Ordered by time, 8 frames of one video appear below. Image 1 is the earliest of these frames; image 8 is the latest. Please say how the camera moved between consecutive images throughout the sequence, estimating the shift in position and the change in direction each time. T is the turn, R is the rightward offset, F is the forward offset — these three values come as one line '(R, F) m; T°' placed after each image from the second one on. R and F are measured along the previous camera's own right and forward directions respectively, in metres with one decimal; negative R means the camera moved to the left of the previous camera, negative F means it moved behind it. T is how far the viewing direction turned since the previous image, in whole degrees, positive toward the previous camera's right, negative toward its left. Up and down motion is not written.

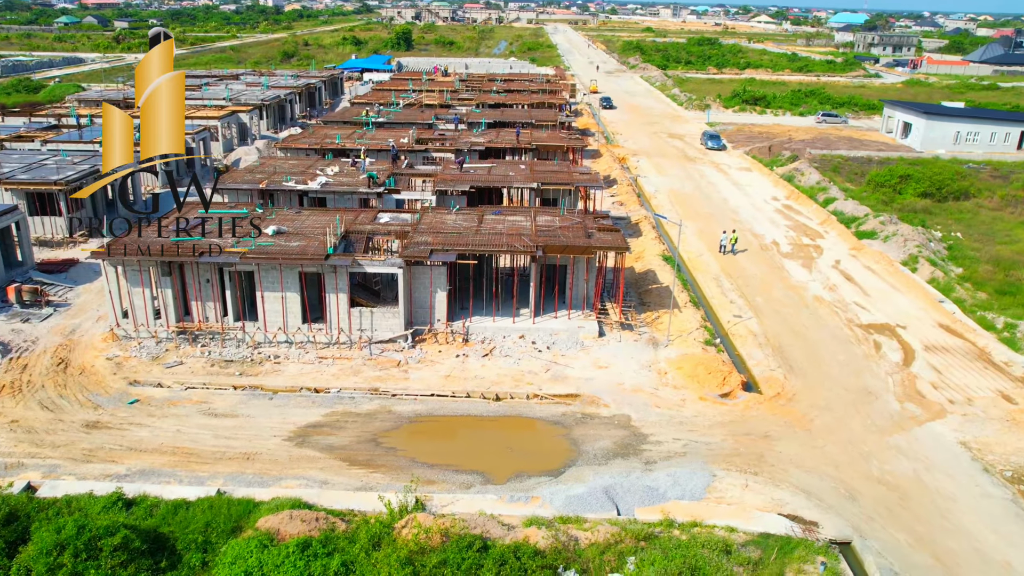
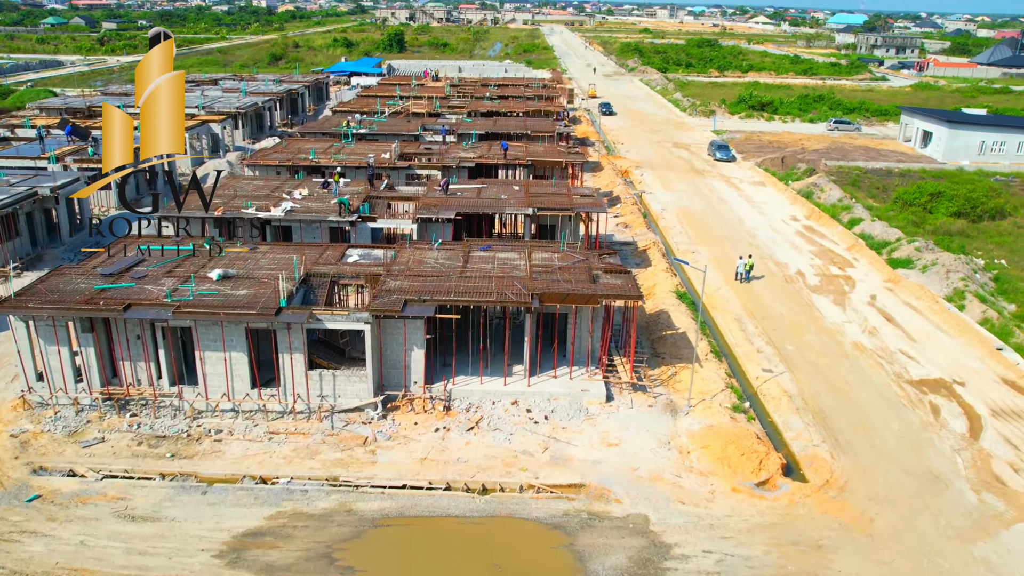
(+0.1, +2.6) m; 0°
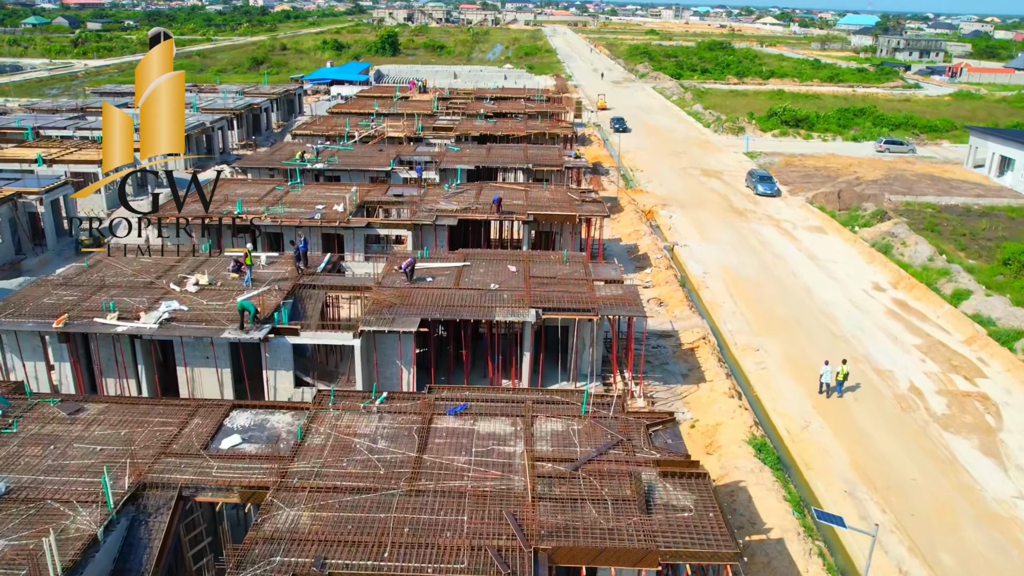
(+0.1, +6.1) m; 0°
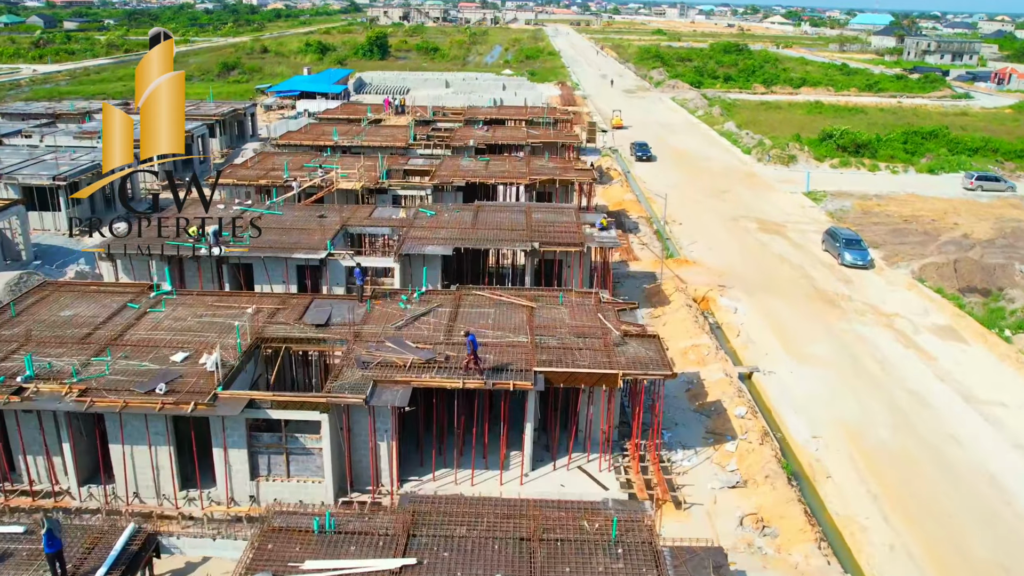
(+0.1, +7.7) m; 0°
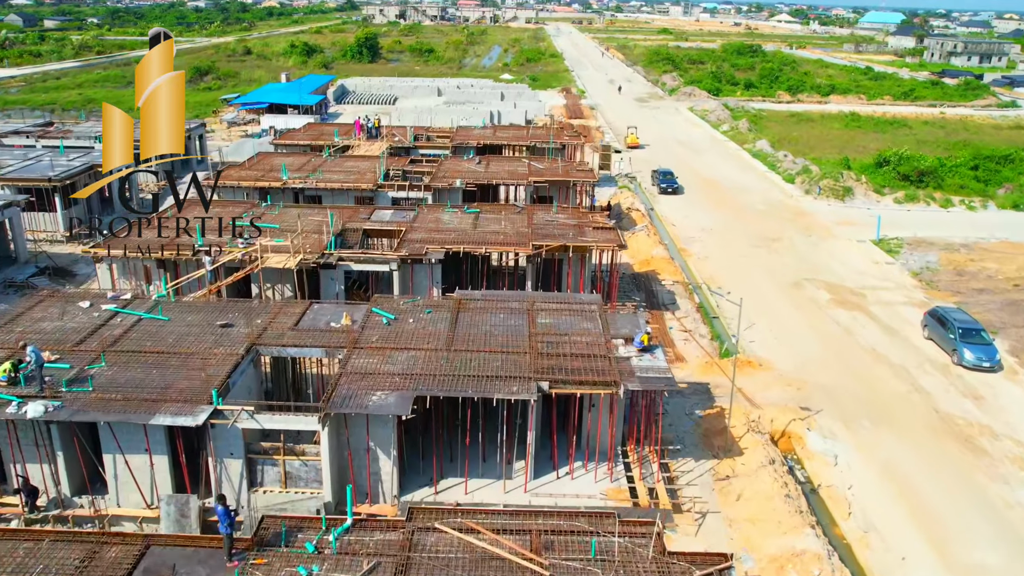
(+0.1, +5.8) m; 0°
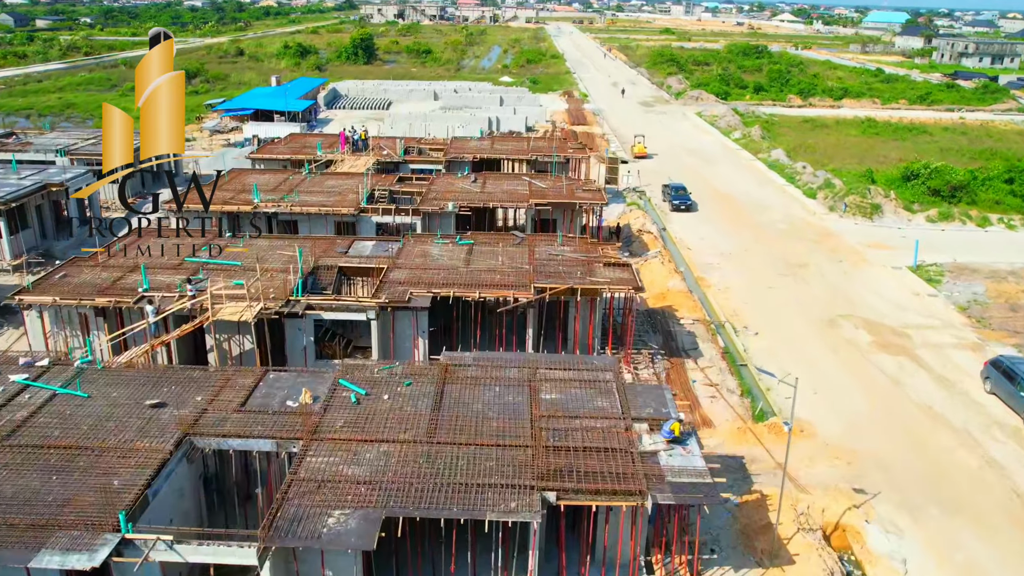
(0.0, +2.3) m; 0°
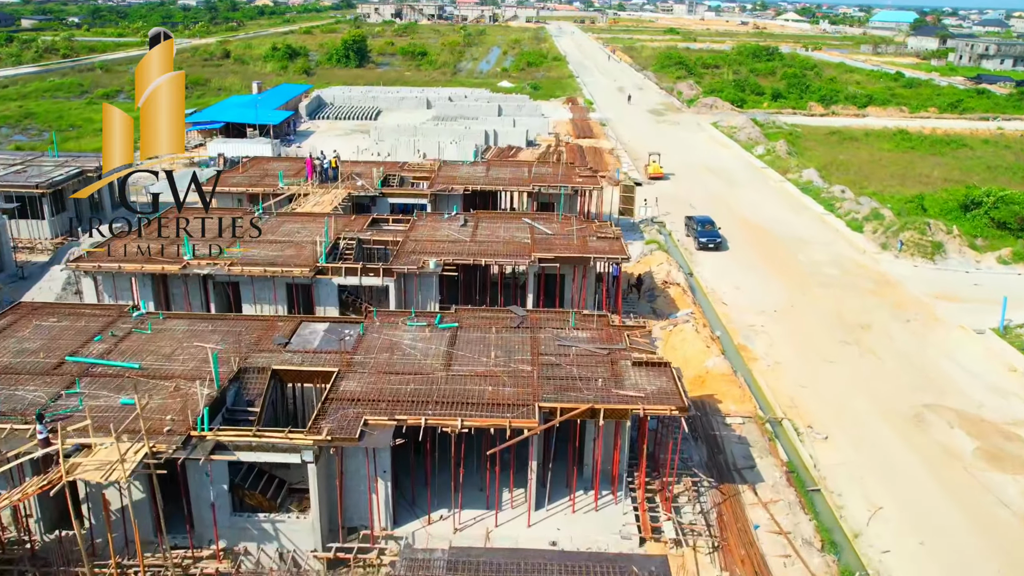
(0.0, +3.9) m; 0°
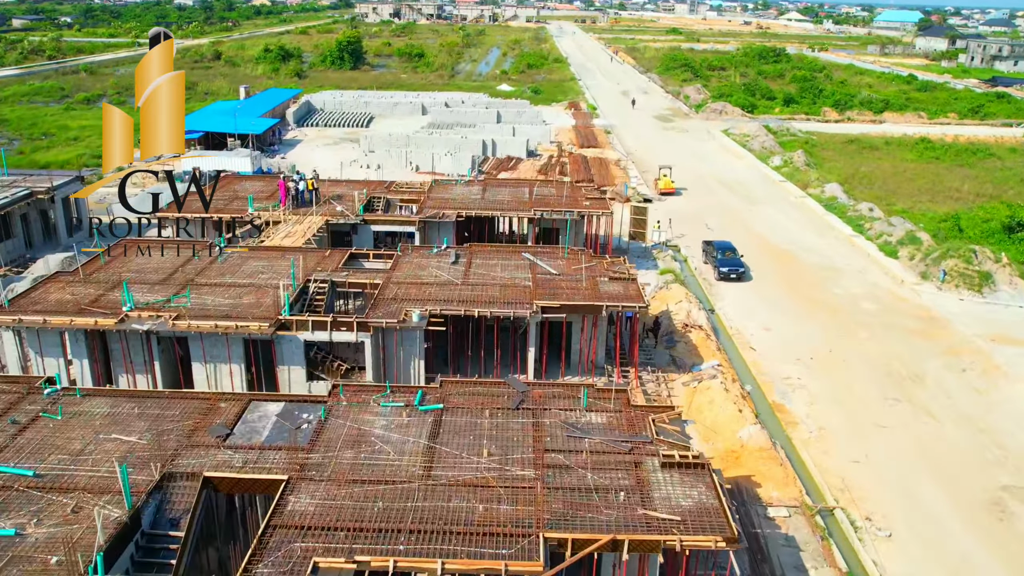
(0.0, +2.3) m; 0°
